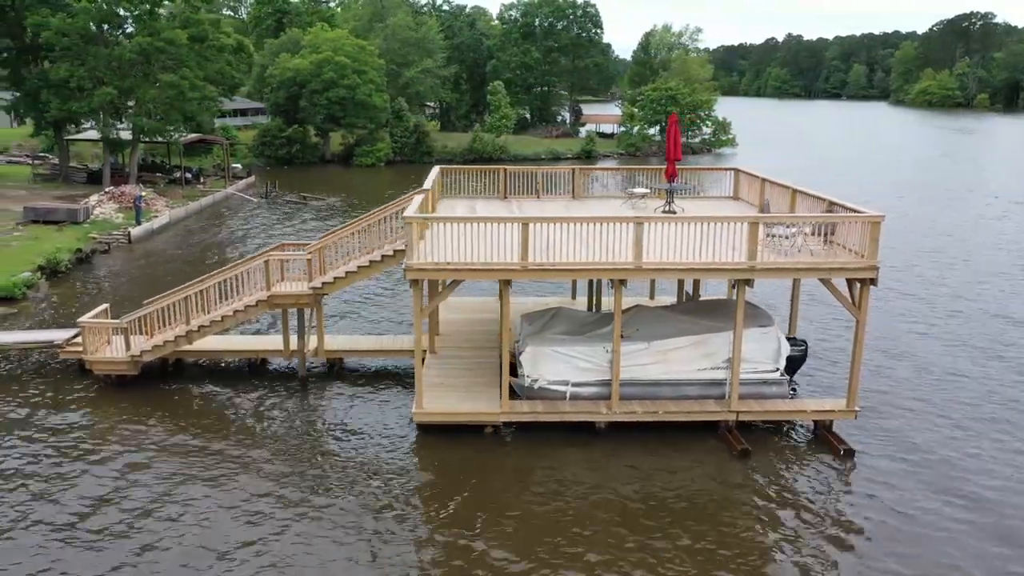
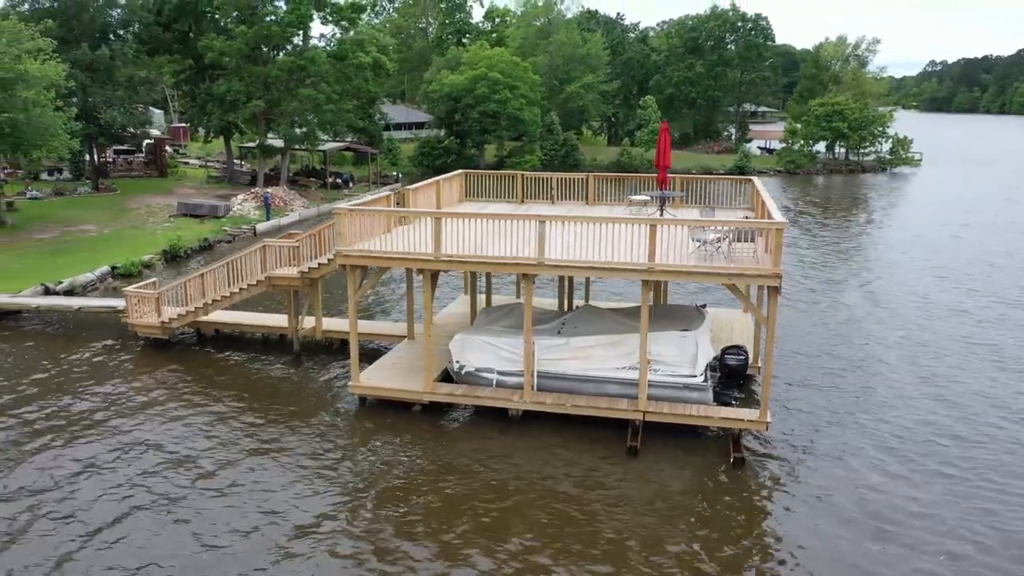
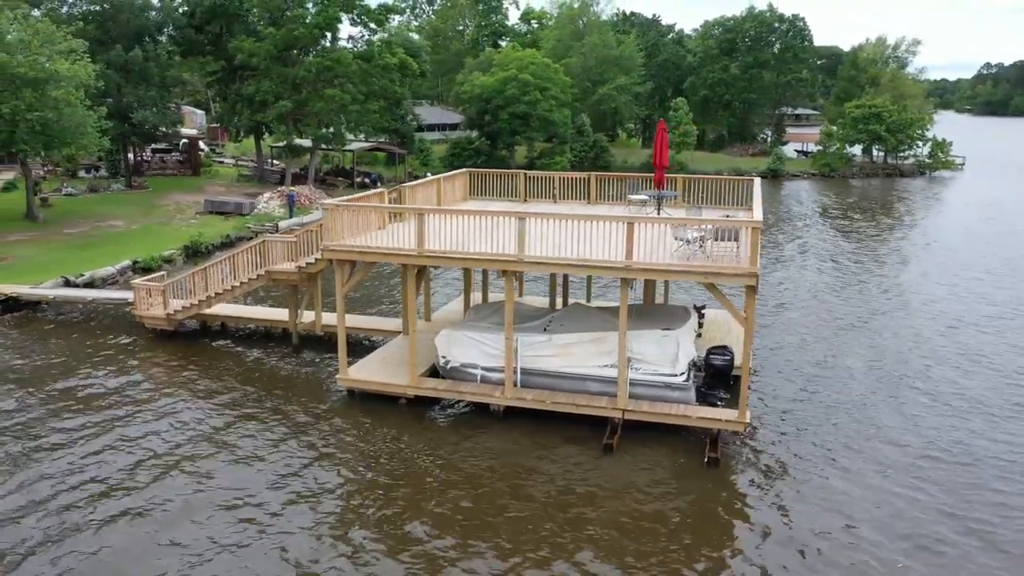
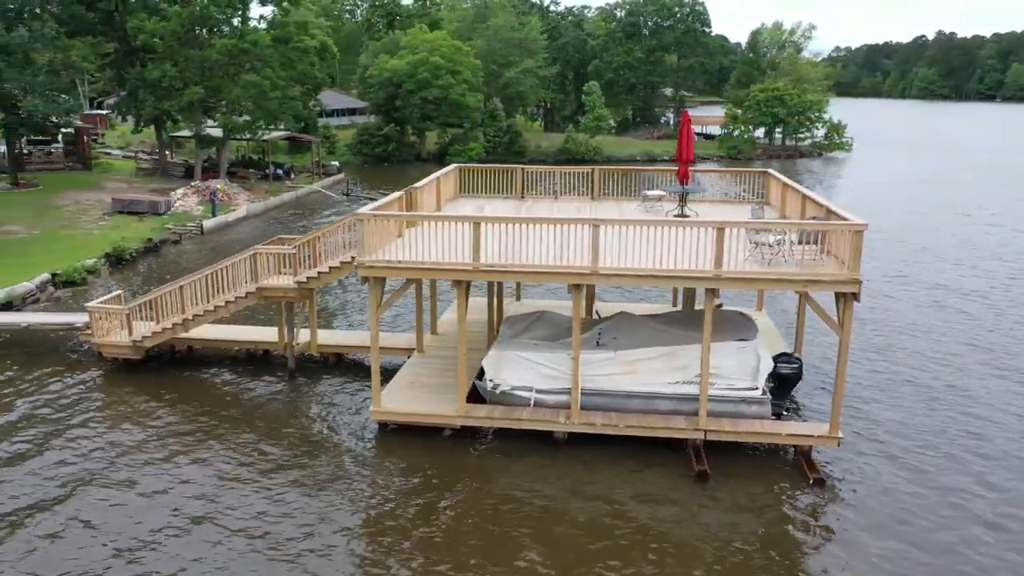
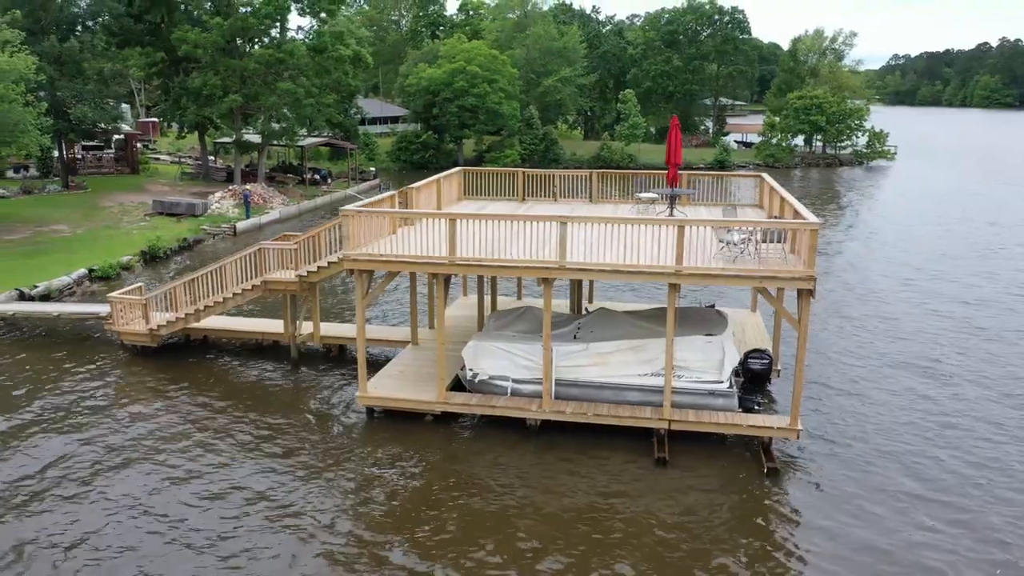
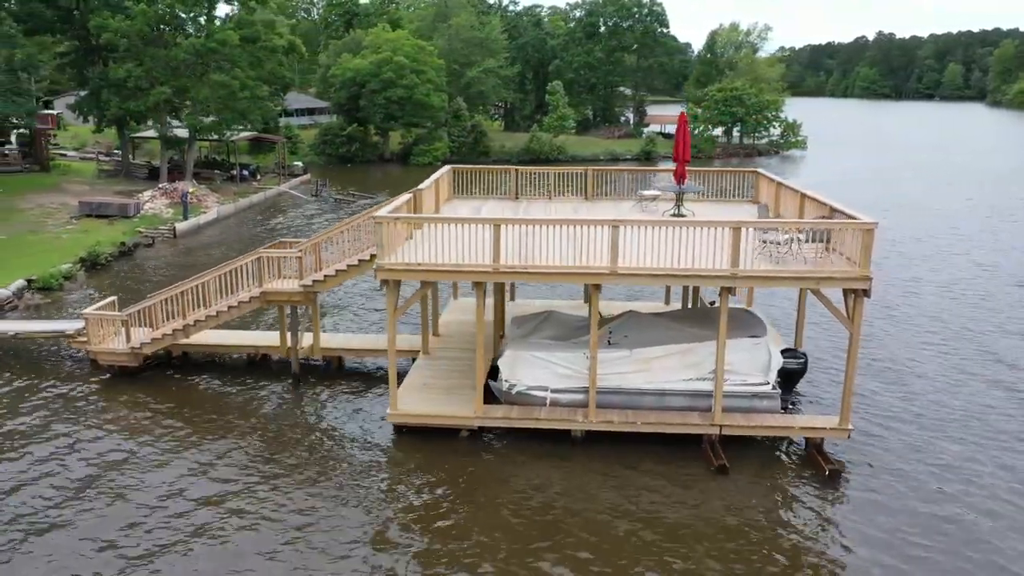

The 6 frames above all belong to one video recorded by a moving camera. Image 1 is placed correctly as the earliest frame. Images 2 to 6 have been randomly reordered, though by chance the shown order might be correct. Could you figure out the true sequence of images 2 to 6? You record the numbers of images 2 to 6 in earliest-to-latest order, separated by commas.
6, 4, 5, 2, 3
